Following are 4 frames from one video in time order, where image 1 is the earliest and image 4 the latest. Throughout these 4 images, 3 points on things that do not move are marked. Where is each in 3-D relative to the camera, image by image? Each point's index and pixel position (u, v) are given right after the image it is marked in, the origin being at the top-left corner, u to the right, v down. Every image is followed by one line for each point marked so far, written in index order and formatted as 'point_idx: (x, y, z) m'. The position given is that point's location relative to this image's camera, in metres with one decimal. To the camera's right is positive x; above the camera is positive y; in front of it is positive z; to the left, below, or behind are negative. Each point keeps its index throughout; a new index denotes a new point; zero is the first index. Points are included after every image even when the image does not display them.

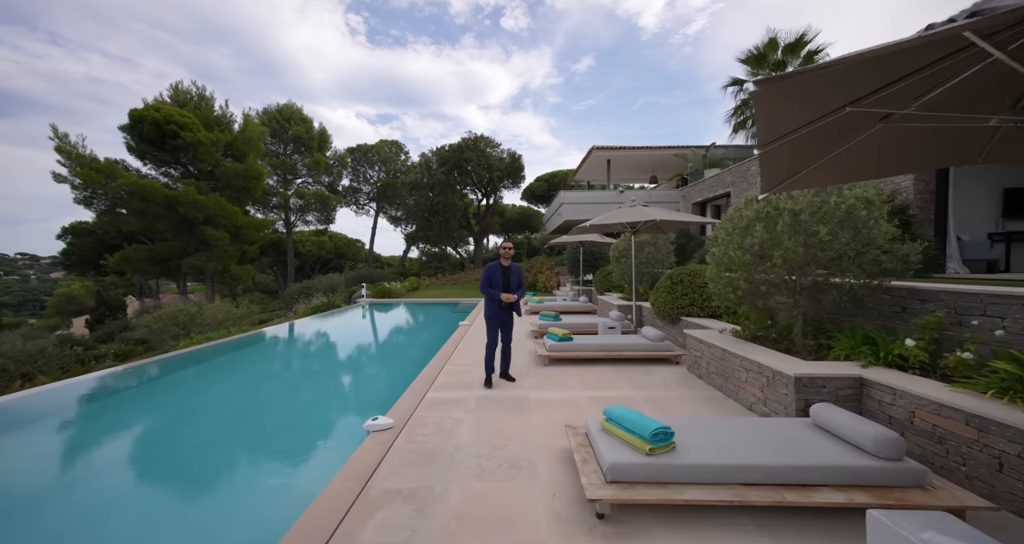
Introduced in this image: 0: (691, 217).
0: (+2.8, +0.8, +5.9) m
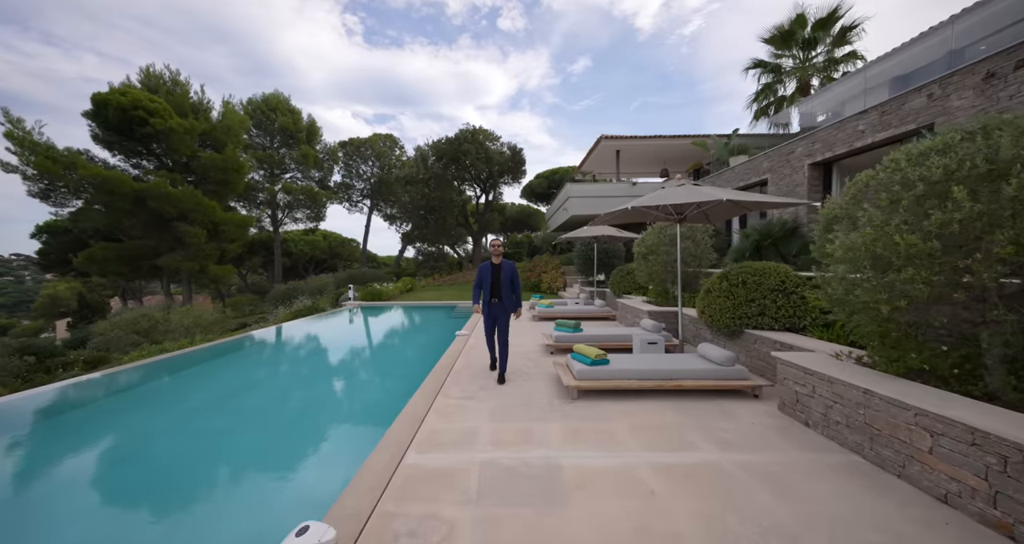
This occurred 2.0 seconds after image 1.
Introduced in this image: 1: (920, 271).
0: (+2.9, +0.9, +4.6) m
1: (+2.2, 0.0, +2.1) m
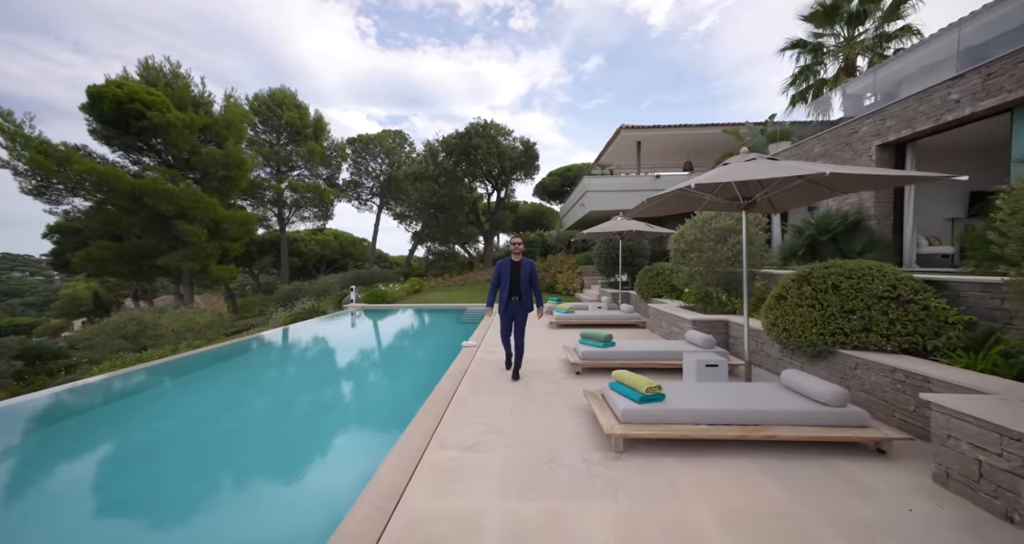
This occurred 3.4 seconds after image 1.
0: (+3.1, +0.8, +3.6) m
1: (+2.3, 0.0, +1.0) m
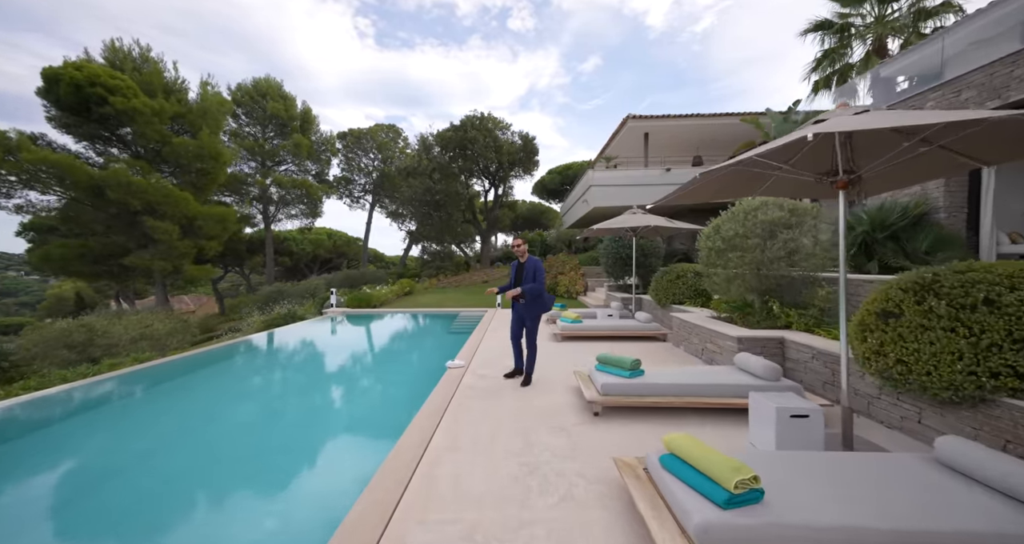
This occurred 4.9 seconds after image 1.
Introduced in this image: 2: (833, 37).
0: (+3.1, +0.8, +2.5) m
1: (+2.3, 0.0, -0.1) m
2: (+9.4, +6.9, +11.1) m
